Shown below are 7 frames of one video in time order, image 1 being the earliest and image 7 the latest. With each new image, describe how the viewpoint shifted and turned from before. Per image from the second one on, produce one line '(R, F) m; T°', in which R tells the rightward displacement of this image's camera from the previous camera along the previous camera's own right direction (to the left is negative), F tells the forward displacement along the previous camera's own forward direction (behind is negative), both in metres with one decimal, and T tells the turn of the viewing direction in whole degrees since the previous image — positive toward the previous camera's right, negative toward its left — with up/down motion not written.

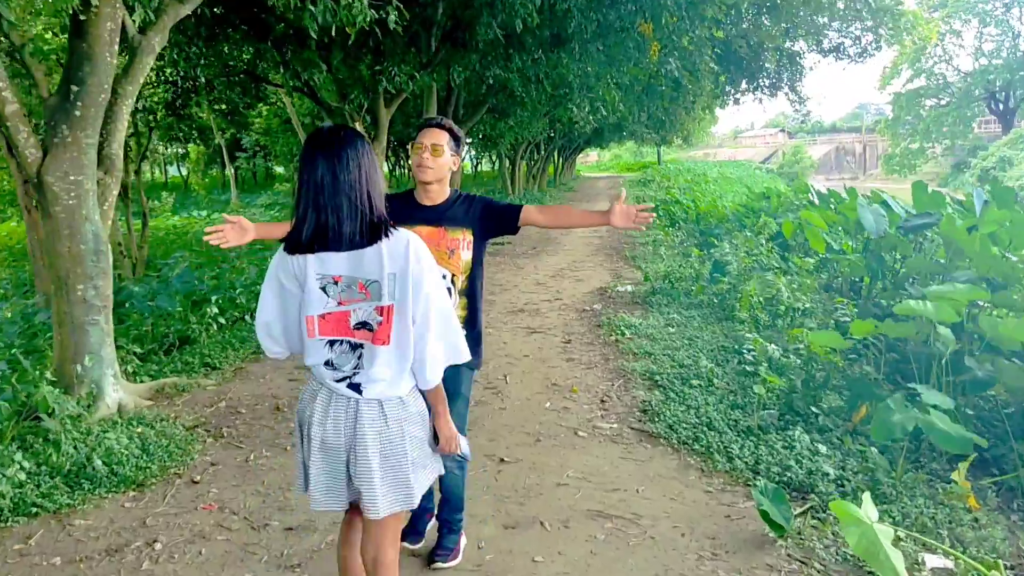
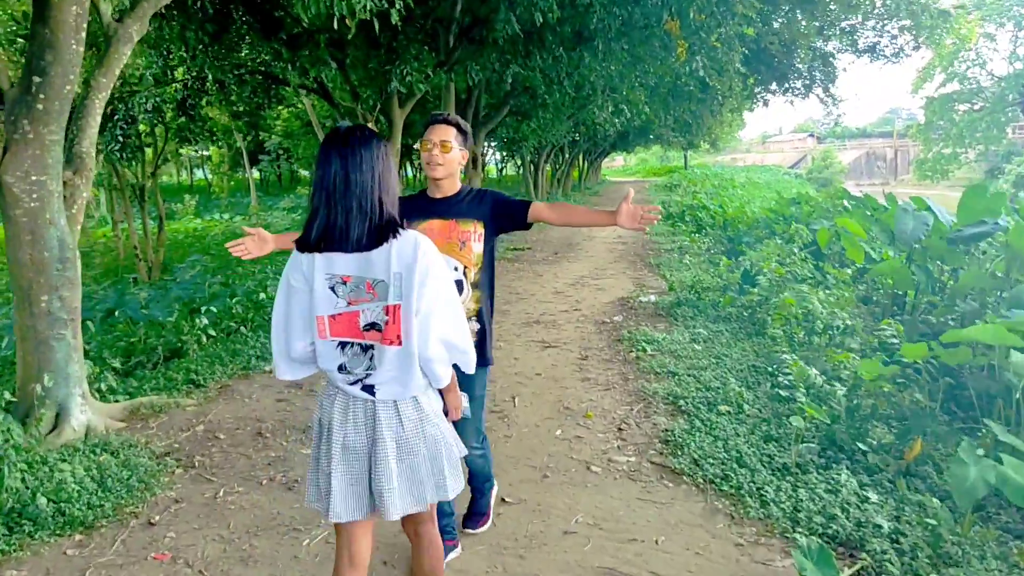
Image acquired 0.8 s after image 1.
(+0.1, +0.5) m; -2°
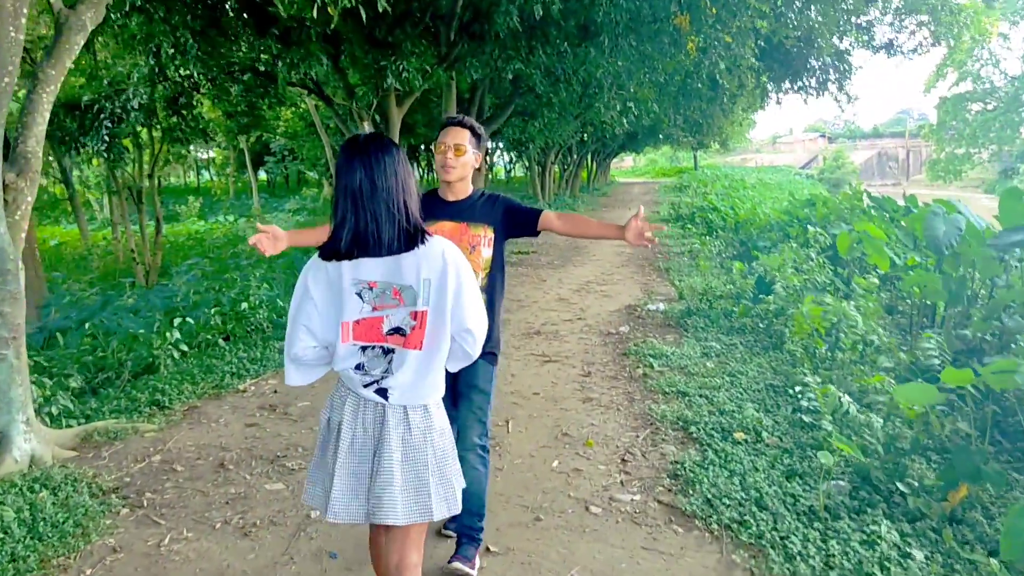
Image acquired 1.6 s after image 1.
(+0.1, +0.5) m; -1°
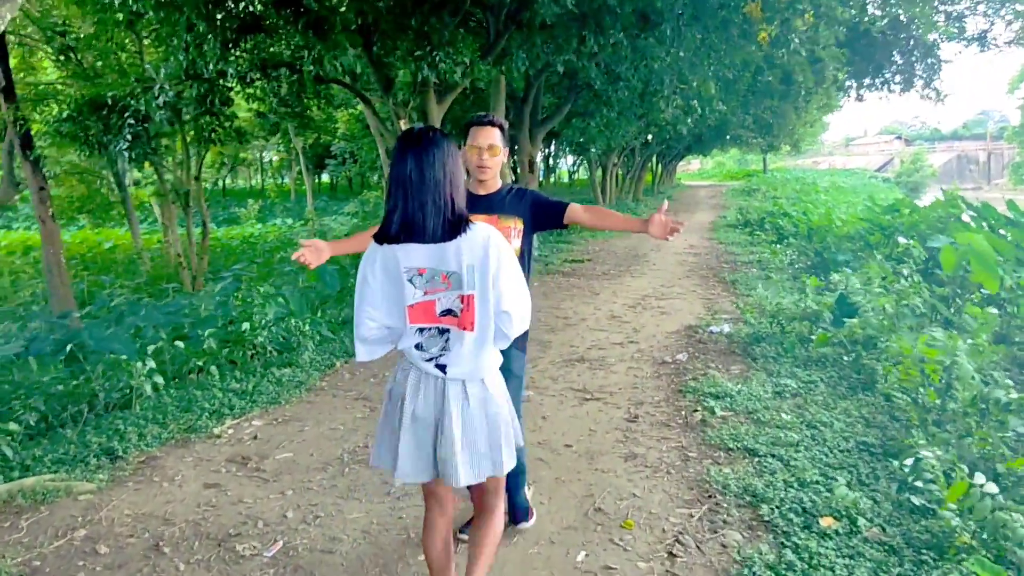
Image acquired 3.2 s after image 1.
(+0.2, +1.0) m; -4°
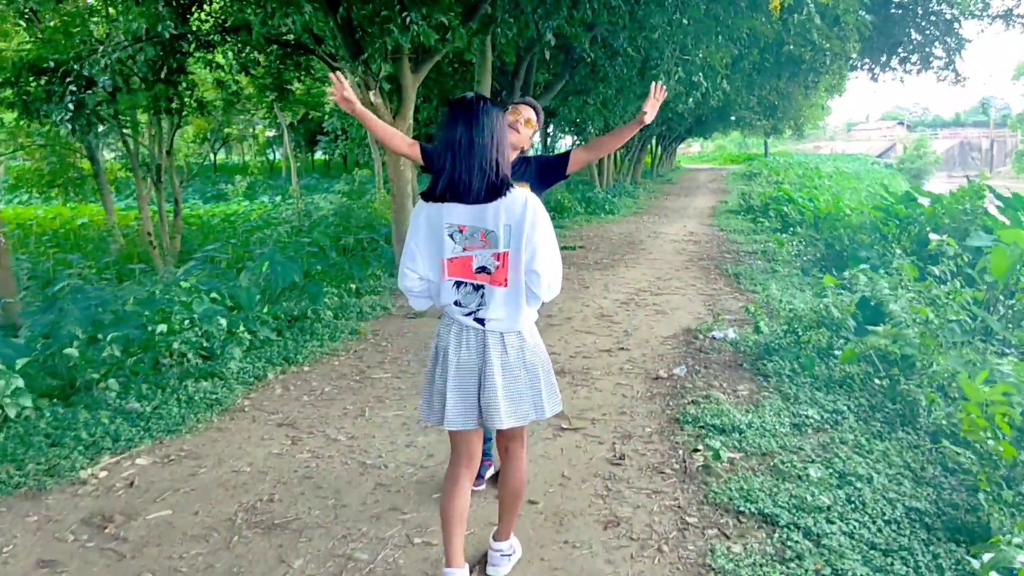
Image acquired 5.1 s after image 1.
(+0.2, +1.0) m; 0°
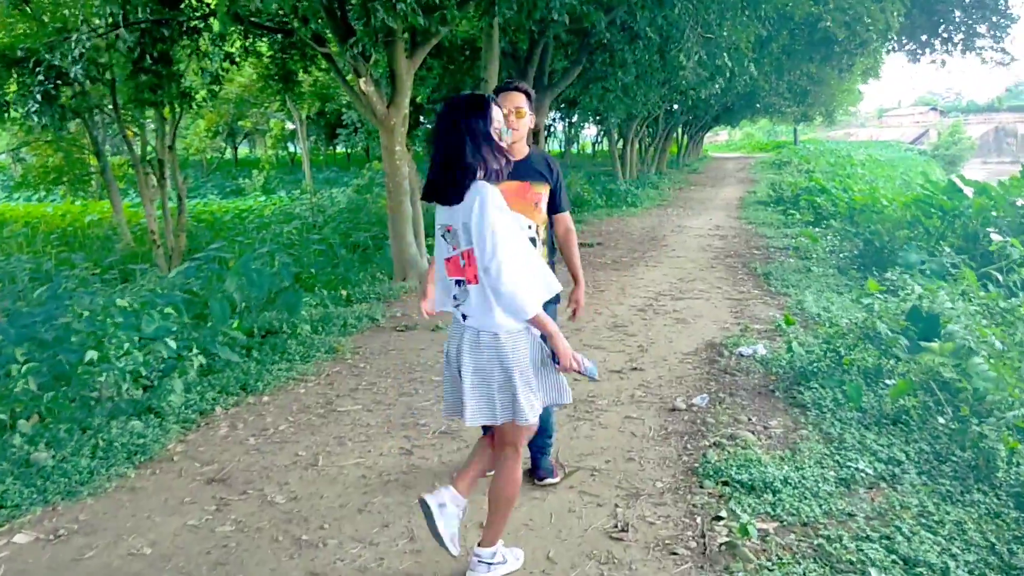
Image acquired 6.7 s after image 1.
(+0.2, +0.8) m; -2°
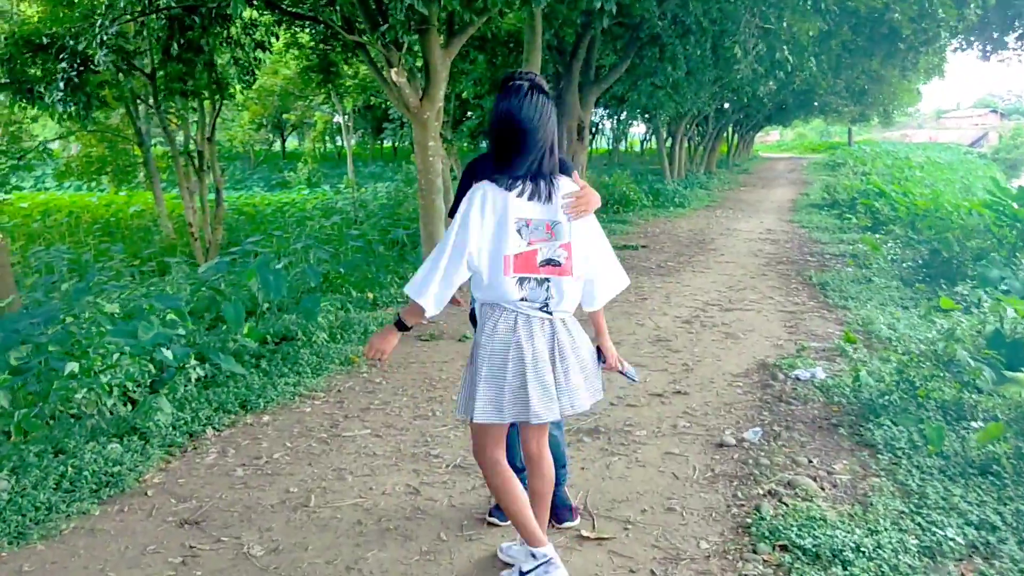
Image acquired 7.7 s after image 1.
(+0.1, +0.5) m; -3°
